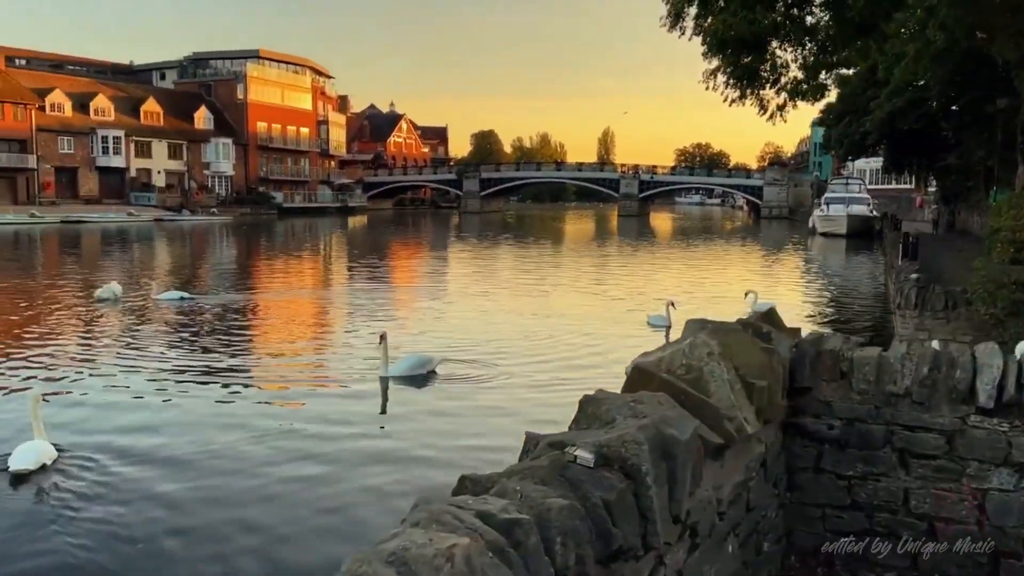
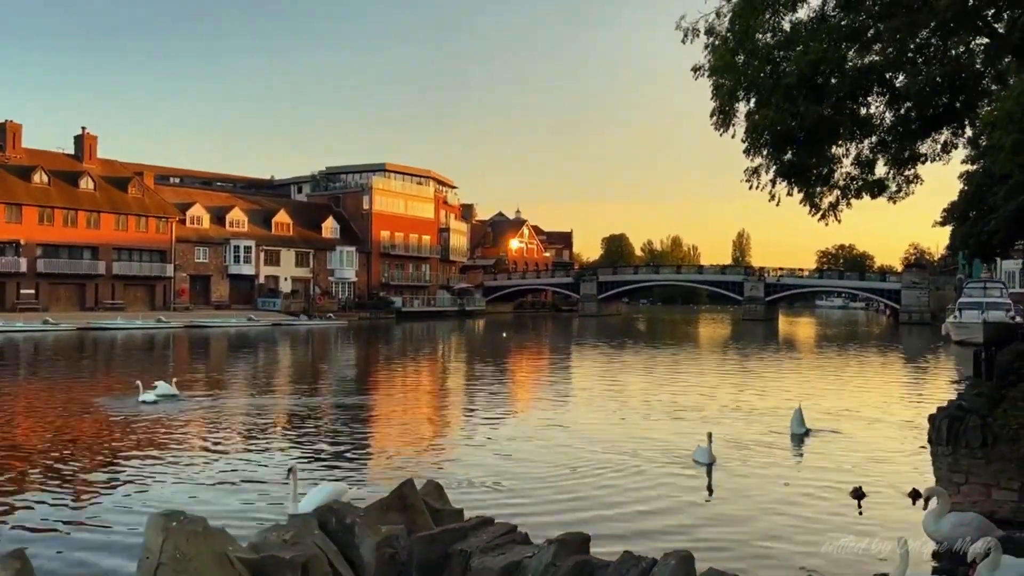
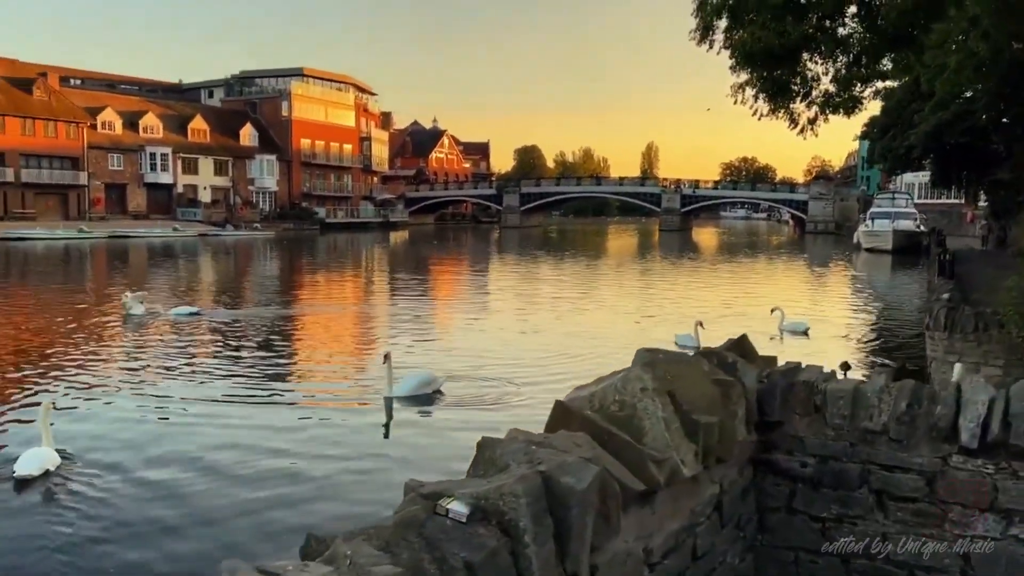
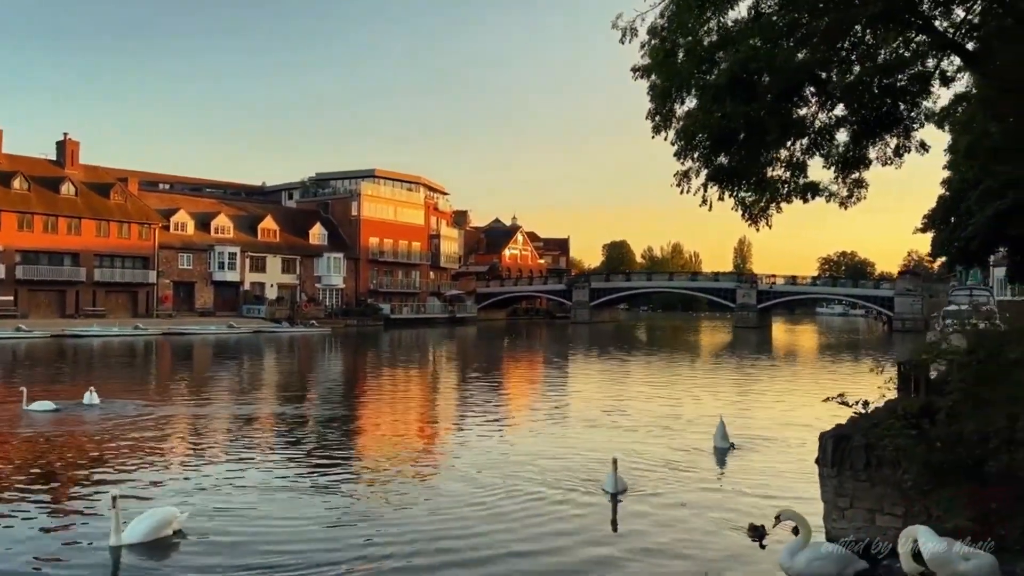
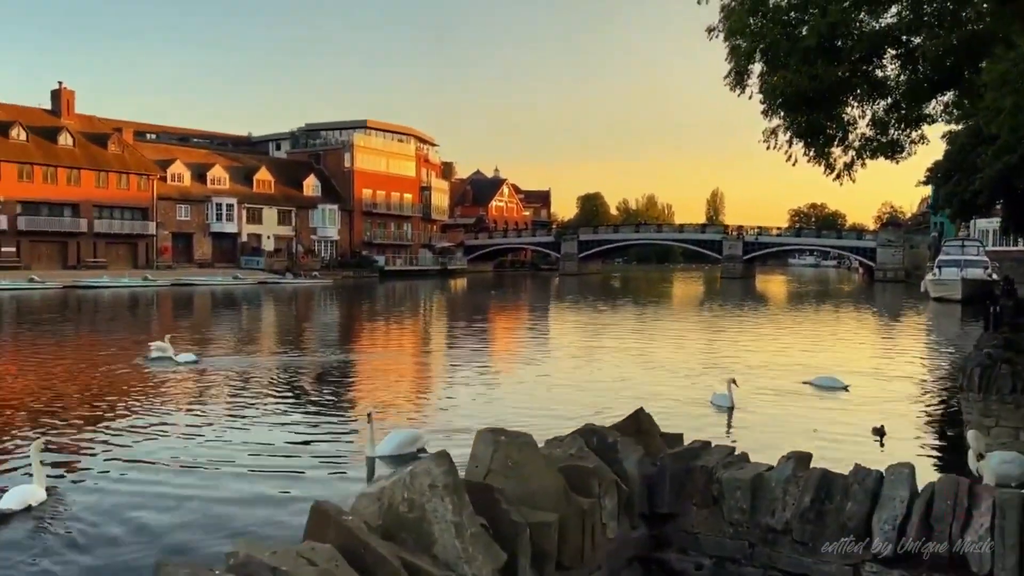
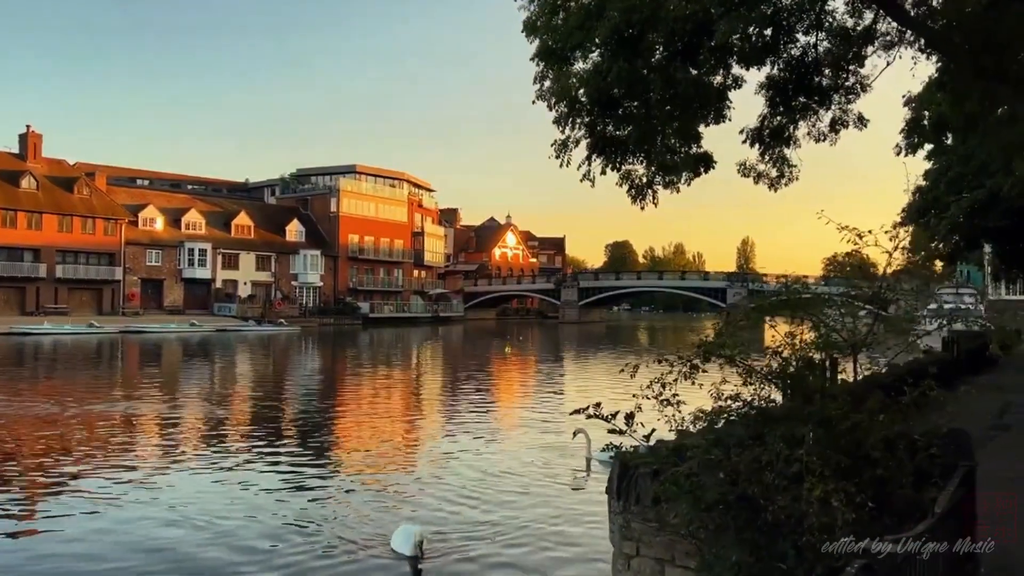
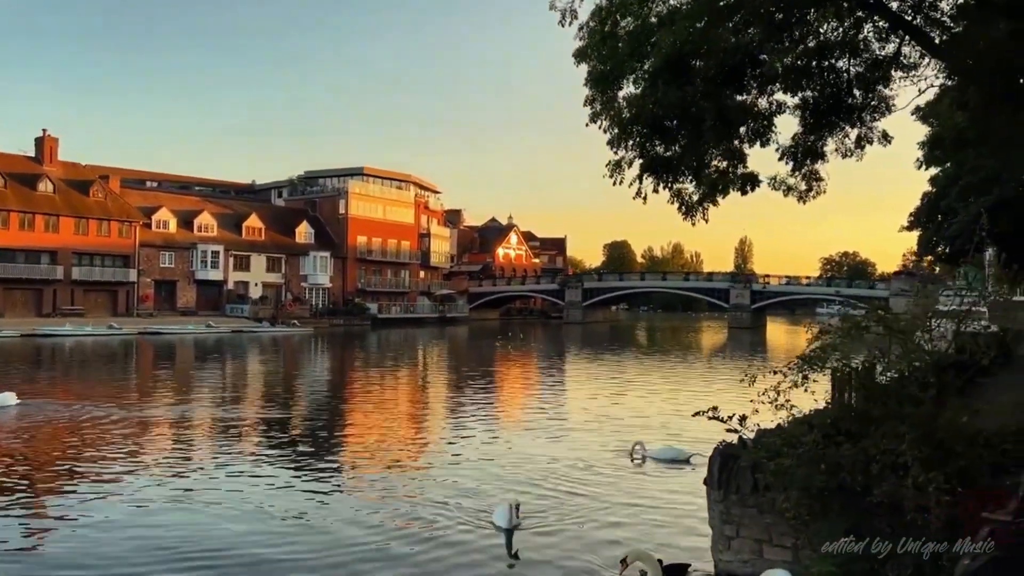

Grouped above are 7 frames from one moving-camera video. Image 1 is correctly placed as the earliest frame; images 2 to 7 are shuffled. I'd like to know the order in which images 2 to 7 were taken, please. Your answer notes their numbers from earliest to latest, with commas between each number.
3, 5, 2, 4, 7, 6
